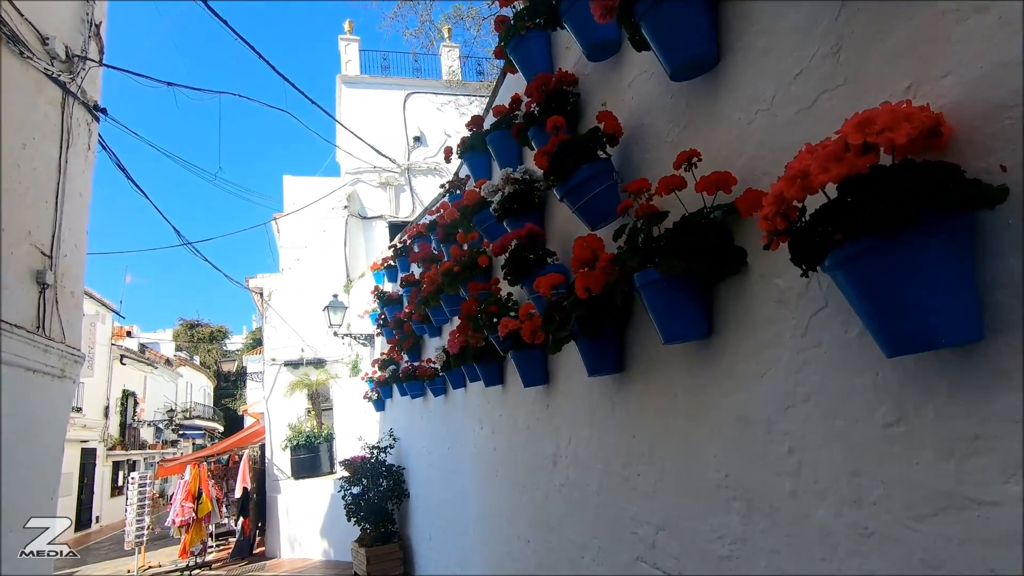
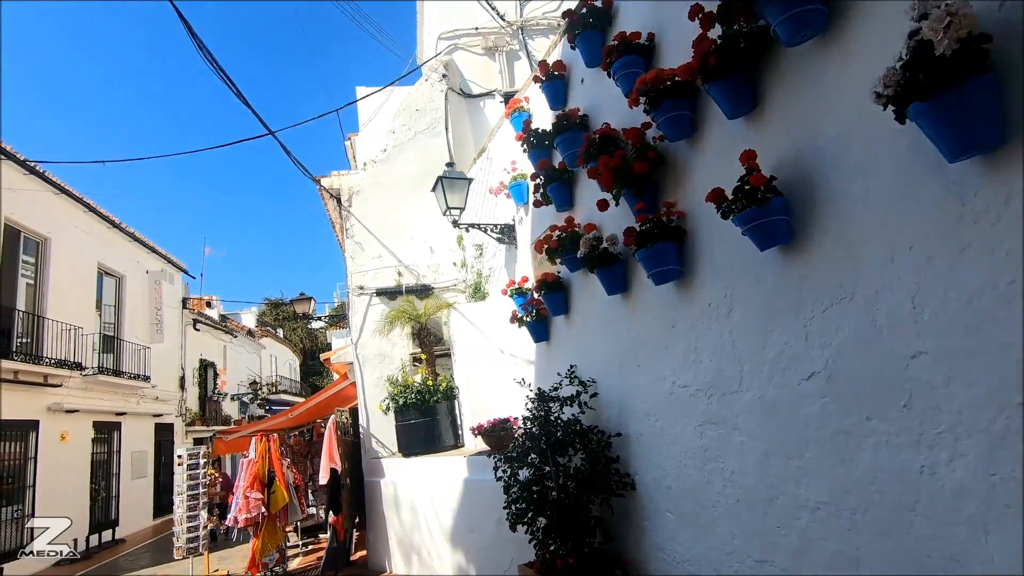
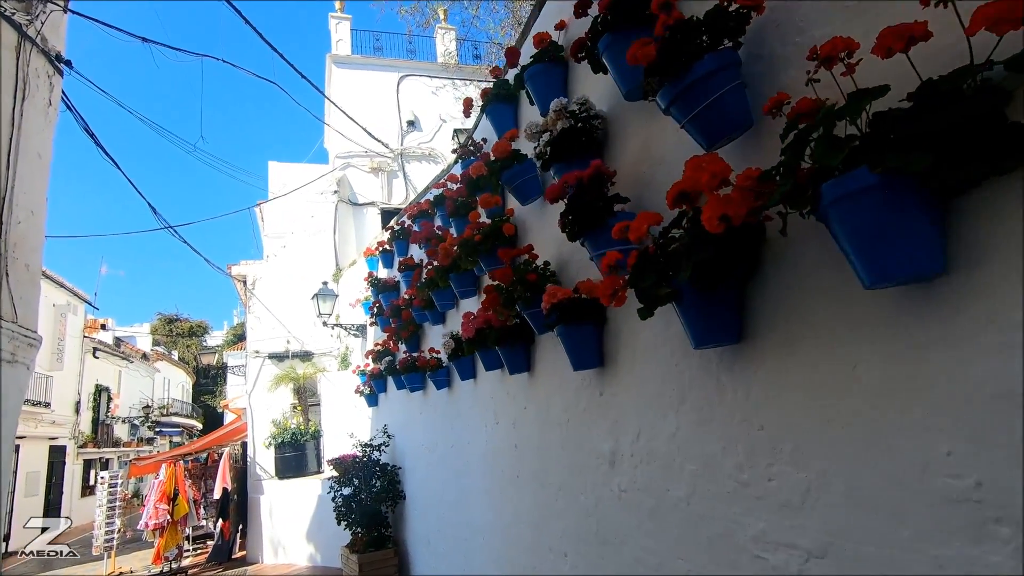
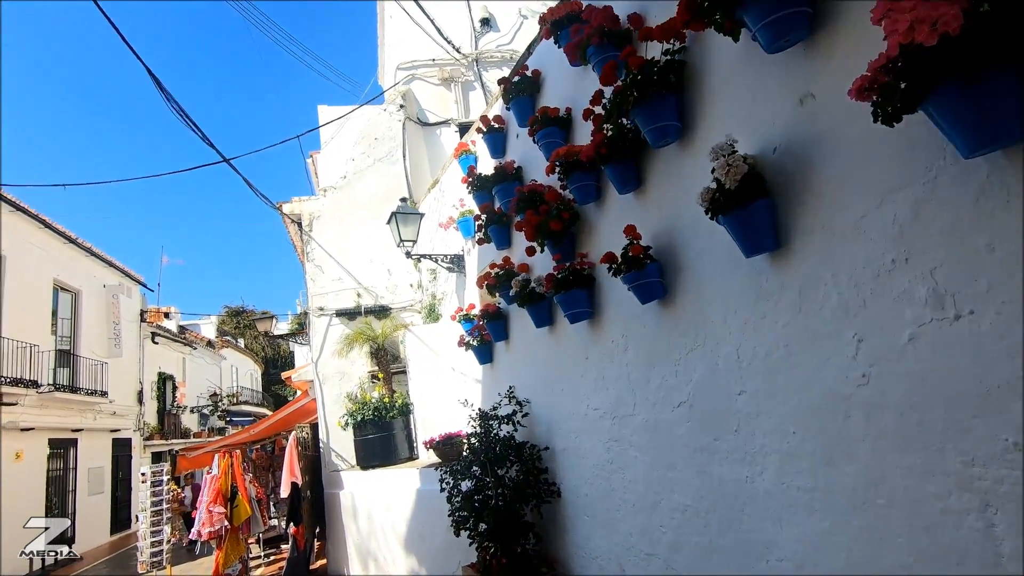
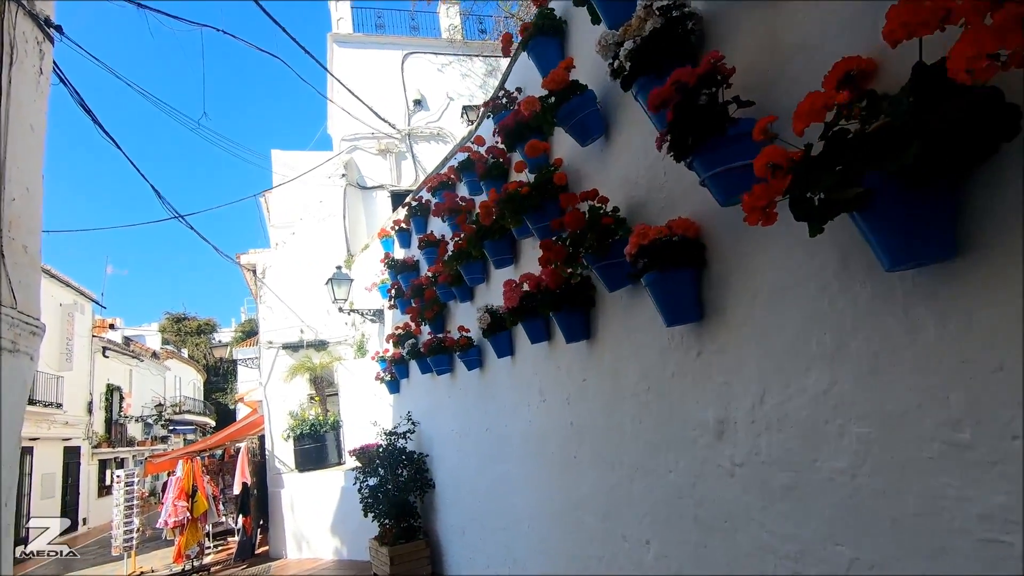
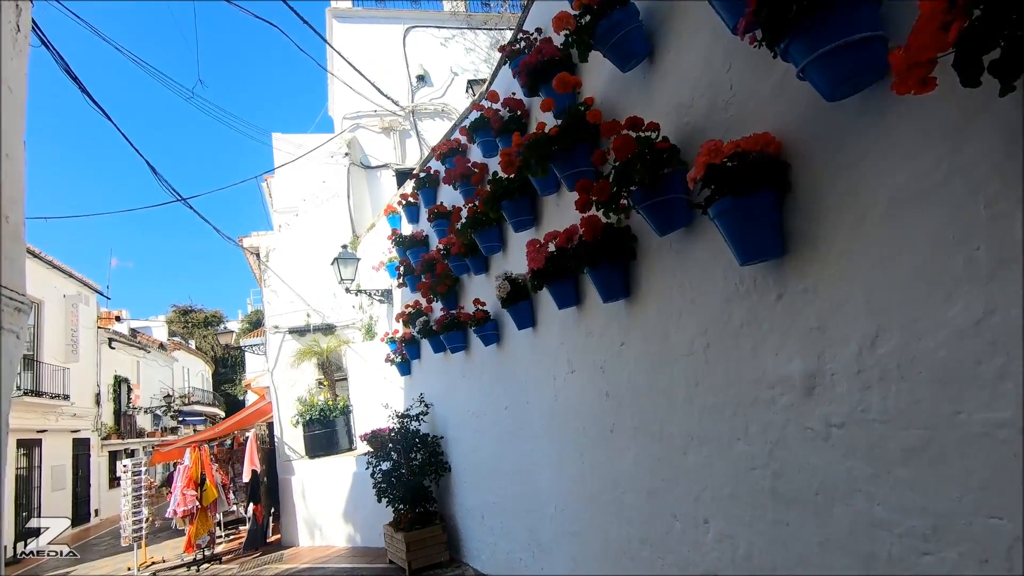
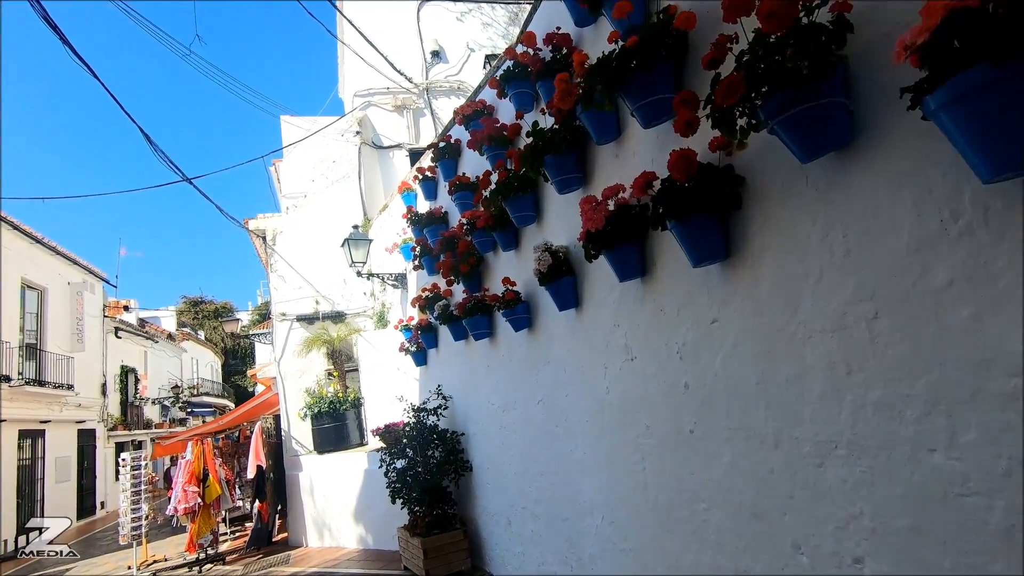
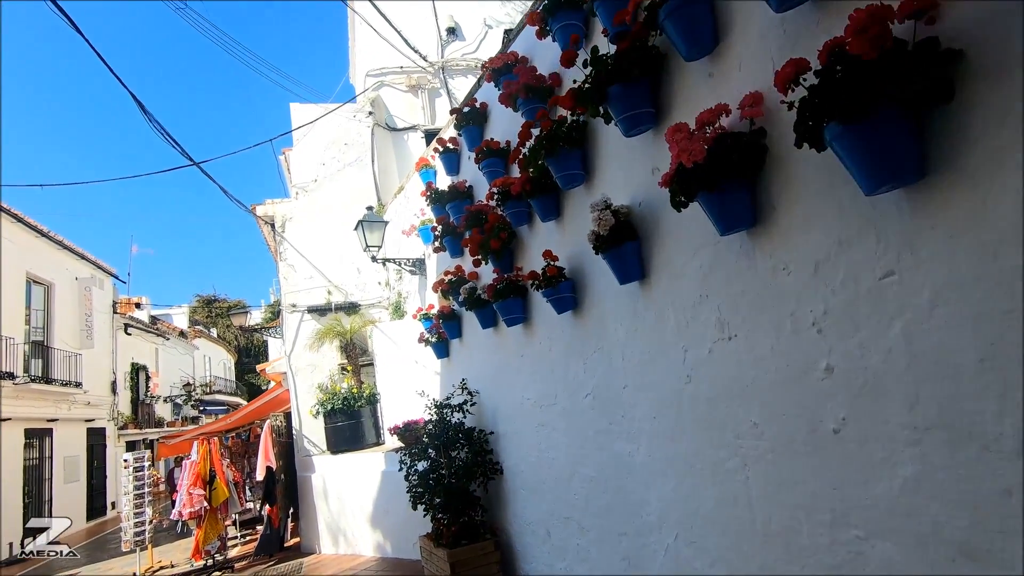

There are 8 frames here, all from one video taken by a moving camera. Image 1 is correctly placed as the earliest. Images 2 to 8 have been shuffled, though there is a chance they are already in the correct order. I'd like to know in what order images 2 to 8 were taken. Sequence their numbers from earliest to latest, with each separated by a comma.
3, 5, 6, 7, 8, 4, 2
